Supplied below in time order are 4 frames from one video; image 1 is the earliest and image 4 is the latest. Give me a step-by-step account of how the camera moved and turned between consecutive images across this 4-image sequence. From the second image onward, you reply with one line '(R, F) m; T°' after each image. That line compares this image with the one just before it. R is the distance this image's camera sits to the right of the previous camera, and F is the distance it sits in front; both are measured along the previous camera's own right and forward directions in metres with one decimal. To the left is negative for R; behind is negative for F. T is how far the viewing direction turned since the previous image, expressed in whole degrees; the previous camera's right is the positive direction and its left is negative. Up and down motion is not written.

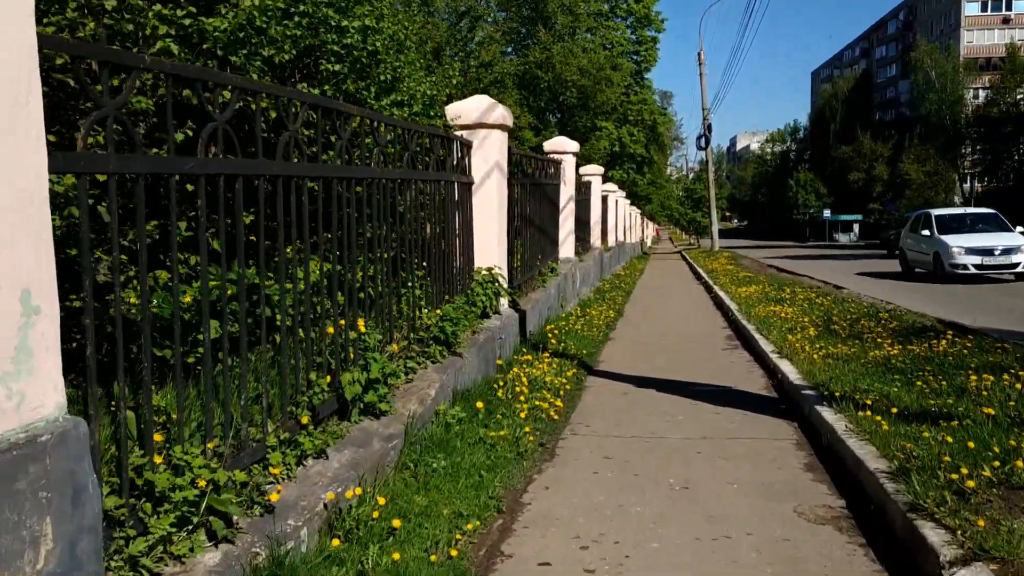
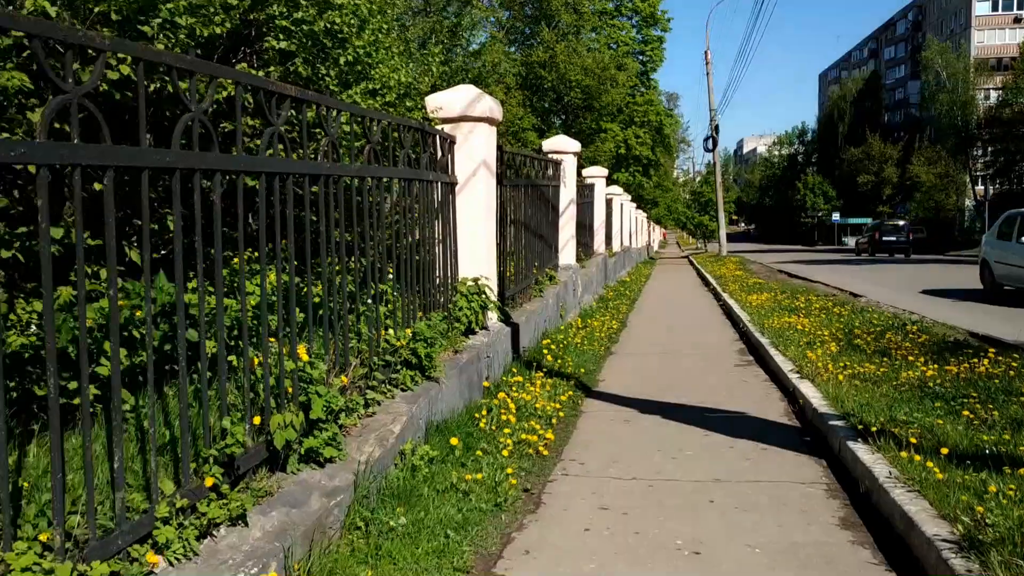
(+0.1, +0.7) m; 0°
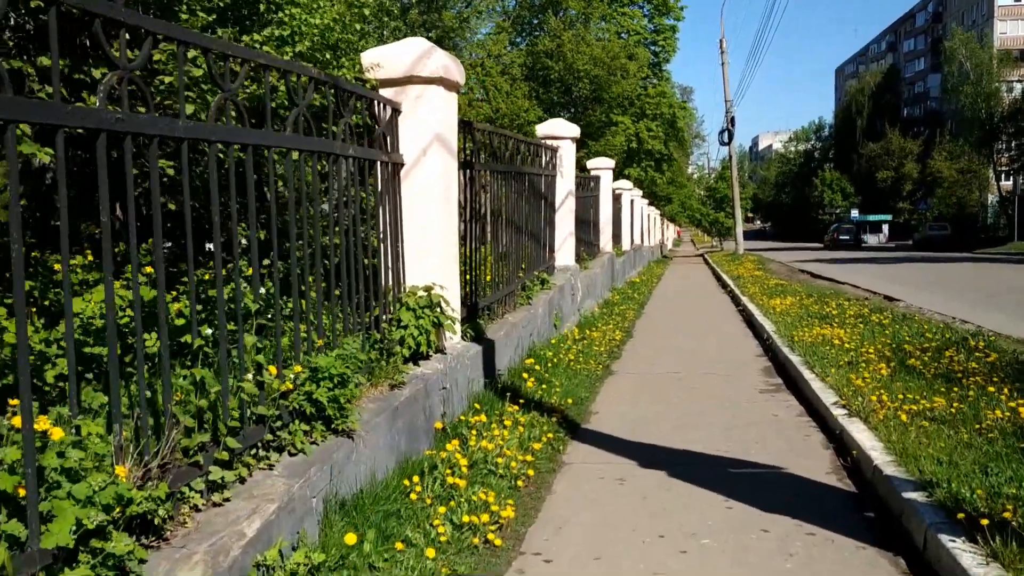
(+0.3, +1.4) m; -1°
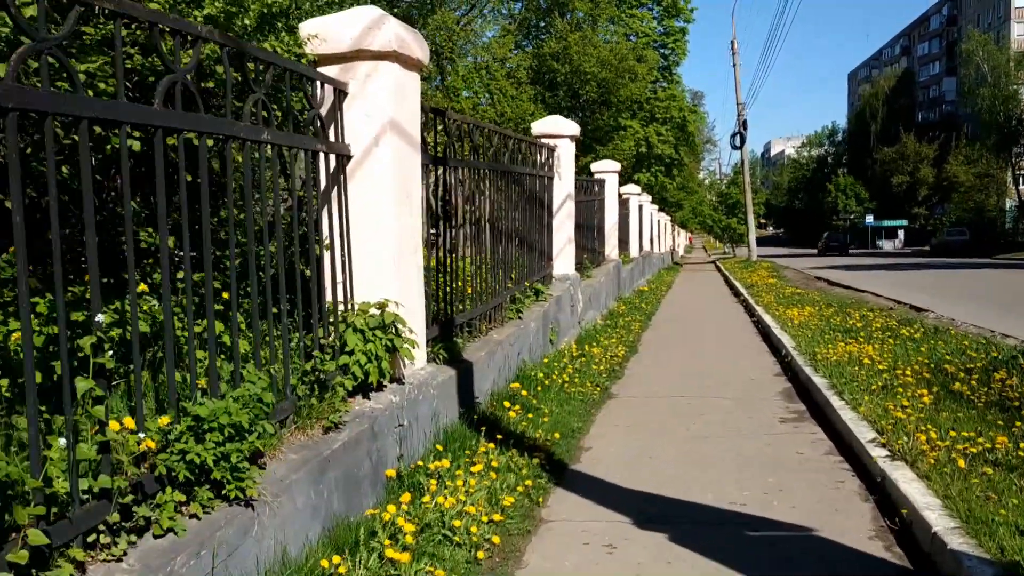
(+0.2, +0.8) m; -1°
